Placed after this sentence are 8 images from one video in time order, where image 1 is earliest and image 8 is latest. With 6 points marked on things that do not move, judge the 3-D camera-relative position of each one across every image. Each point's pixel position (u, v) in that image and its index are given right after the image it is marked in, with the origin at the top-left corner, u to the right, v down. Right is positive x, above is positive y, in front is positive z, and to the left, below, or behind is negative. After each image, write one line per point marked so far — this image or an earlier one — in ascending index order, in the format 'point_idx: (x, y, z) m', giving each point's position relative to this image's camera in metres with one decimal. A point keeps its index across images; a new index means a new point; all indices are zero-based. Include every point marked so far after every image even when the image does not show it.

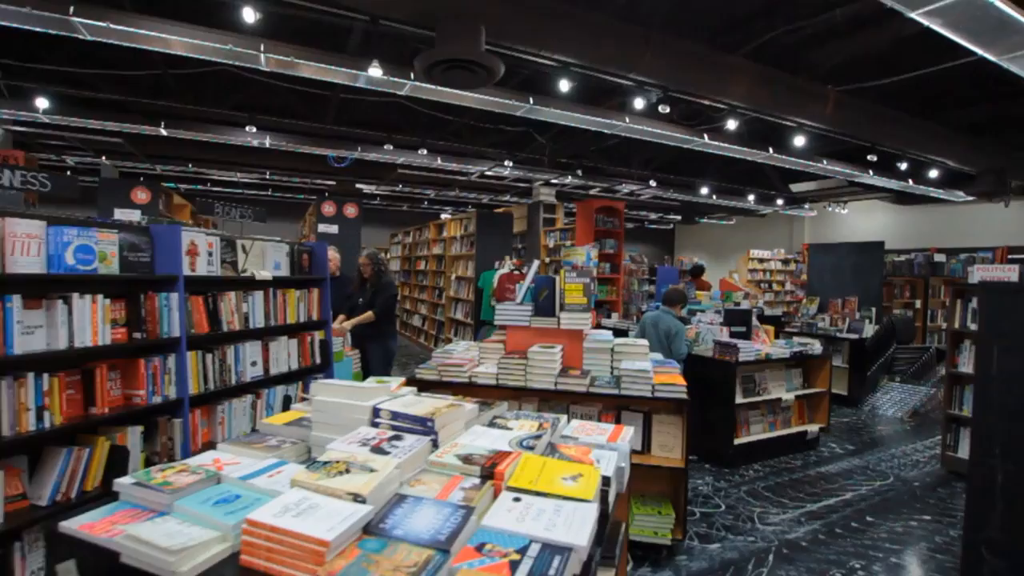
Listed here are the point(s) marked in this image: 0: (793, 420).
0: (+2.7, -1.3, +4.8) m
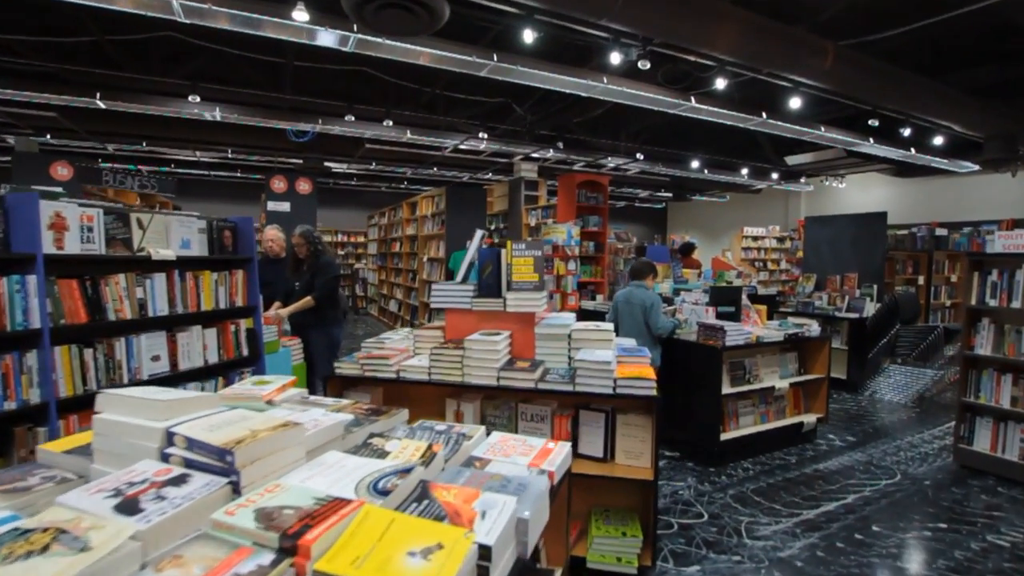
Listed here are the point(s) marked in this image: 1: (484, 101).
0: (+2.4, -1.1, +4.3) m
1: (-0.5, +3.3, +8.8) m
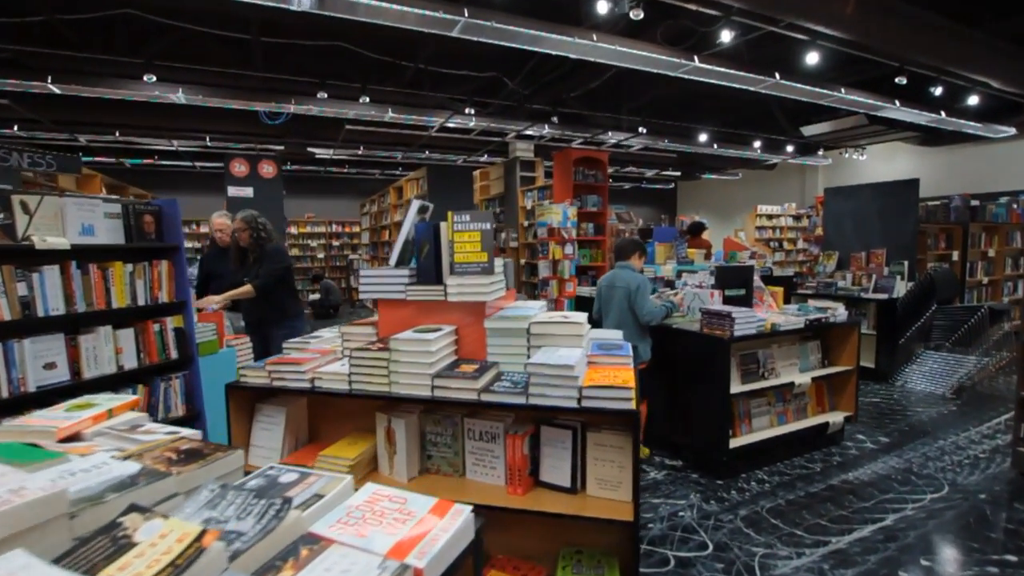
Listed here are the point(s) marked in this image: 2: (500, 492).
0: (+2.2, -0.9, +3.6) m
1: (-0.7, +3.5, +8.1) m
2: (0.0, -0.8, +2.0) m
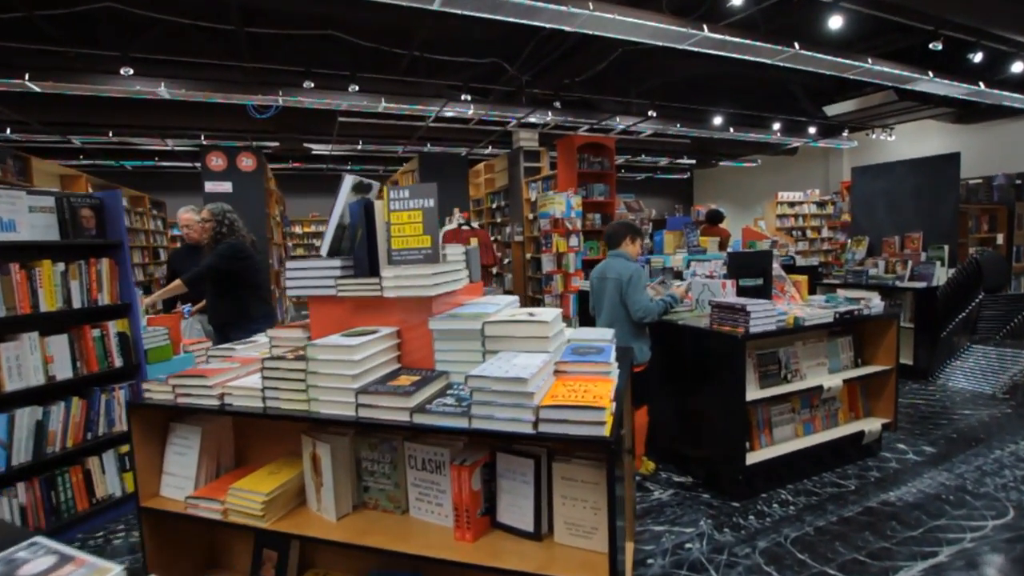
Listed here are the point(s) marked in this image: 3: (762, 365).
0: (+2.1, -0.8, +3.1) m
1: (-0.7, +3.6, +7.7) m
2: (-0.2, -0.8, +1.6) m
3: (+1.4, -0.4, +2.8) m
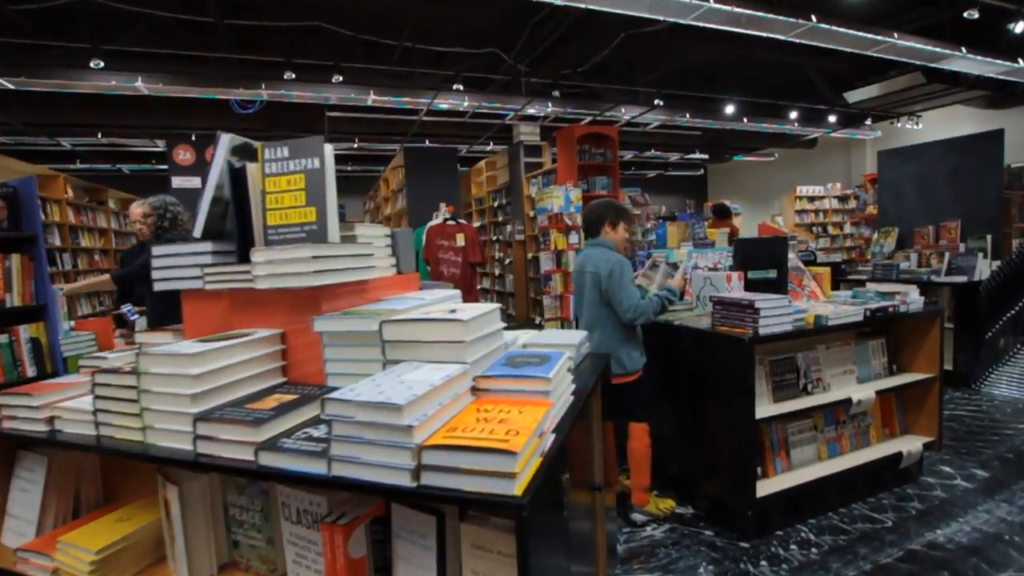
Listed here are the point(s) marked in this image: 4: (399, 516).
0: (+1.9, -0.8, +2.6) m
1: (-0.7, +3.5, +7.3) m
2: (-0.4, -0.8, +1.1) m
3: (+1.2, -0.4, +2.3) m
4: (-0.2, -0.5, +1.1) m
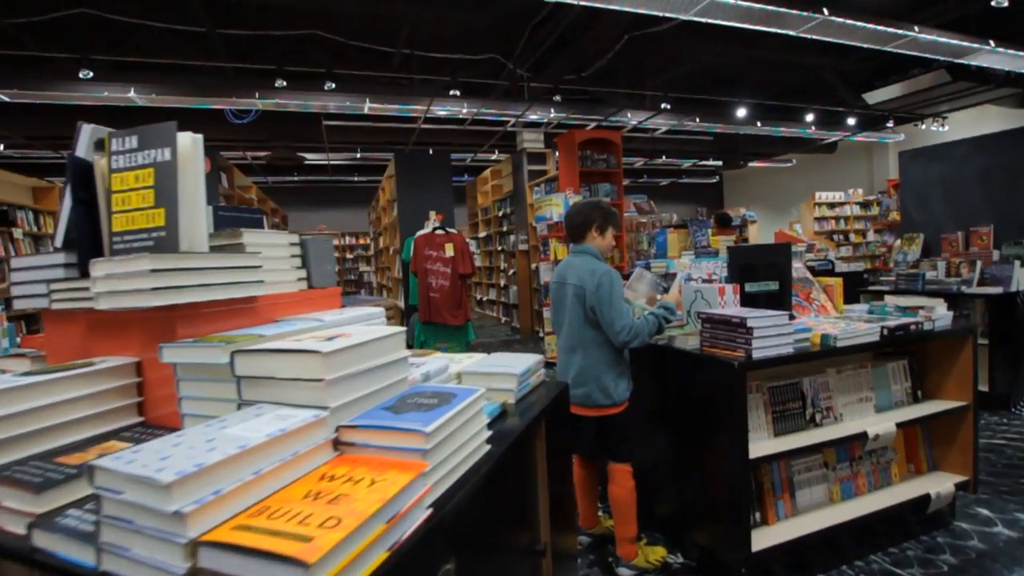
0: (+1.8, -0.8, +2.3) m
1: (-0.7, +3.4, +7.1) m
2: (-0.6, -0.8, +0.9) m
3: (+1.1, -0.5, +2.0) m
4: (-0.5, -0.5, +0.8) m
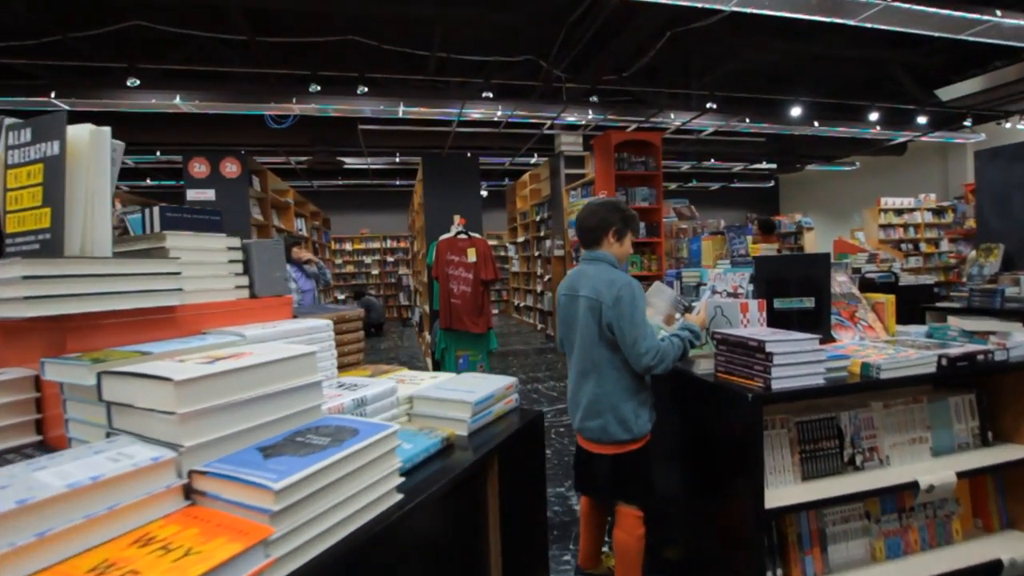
0: (+1.7, -0.9, +1.9) m
1: (-0.2, +3.3, +7.0) m
2: (-0.8, -0.8, +0.7) m
3: (+1.0, -0.5, +1.7) m
4: (-0.6, -0.6, +0.7) m
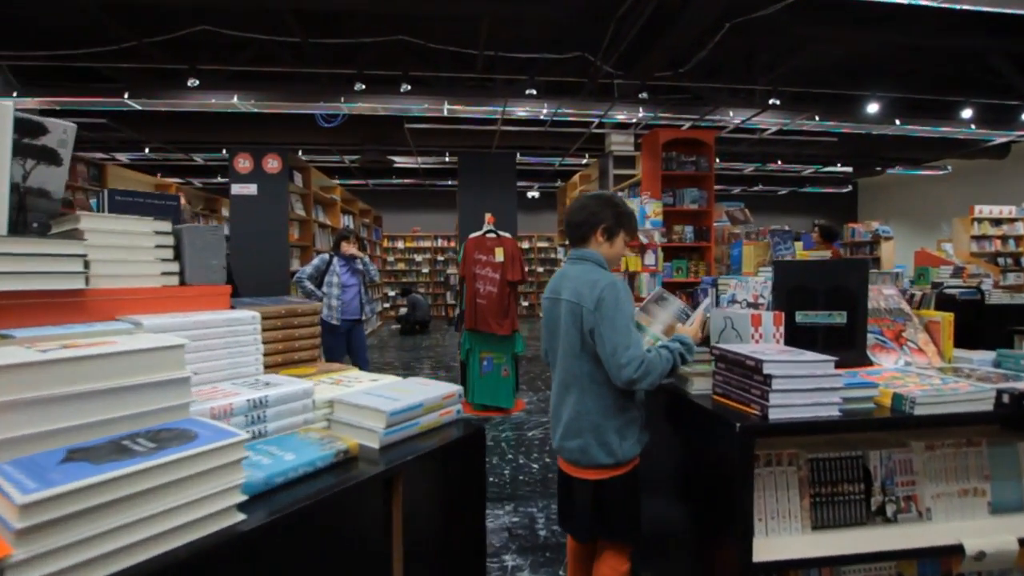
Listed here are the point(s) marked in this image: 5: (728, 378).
0: (+1.6, -1.0, +1.5) m
1: (+0.4, +3.2, +6.9) m
2: (-1.0, -0.8, +0.7) m
3: (+0.9, -0.6, +1.4) m
4: (-0.9, -0.5, +0.6) m
5: (+0.6, -0.3, +1.5) m
